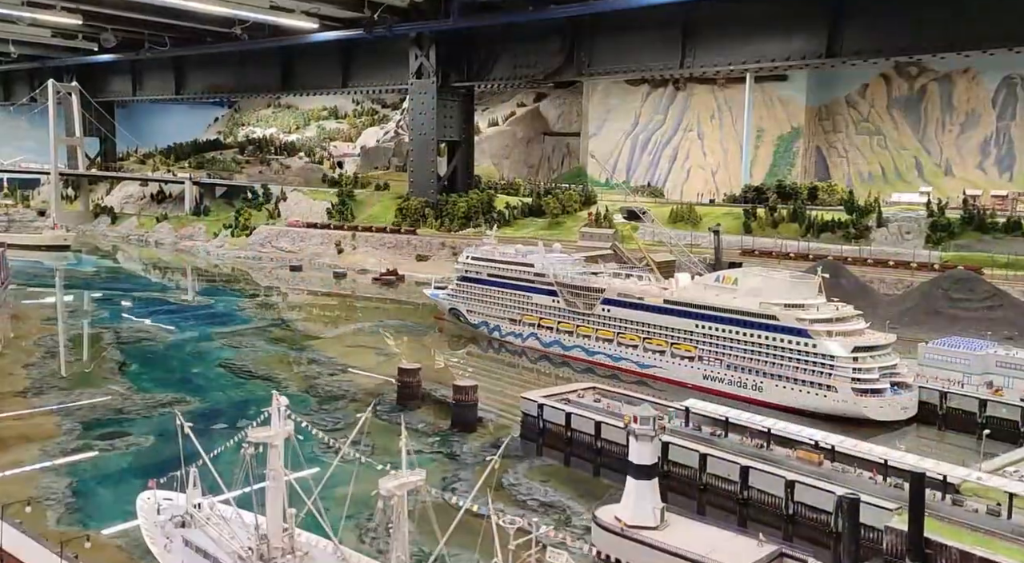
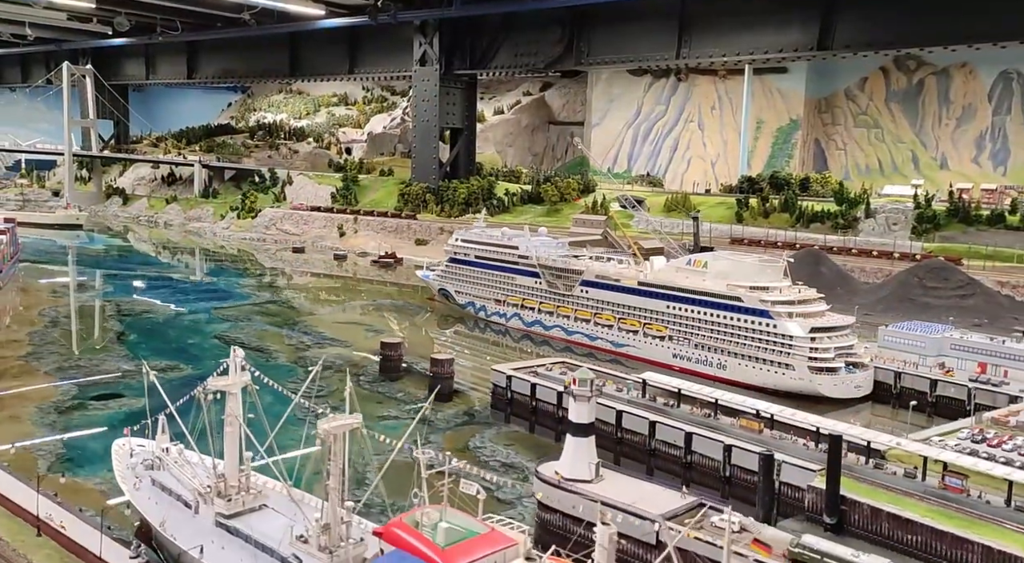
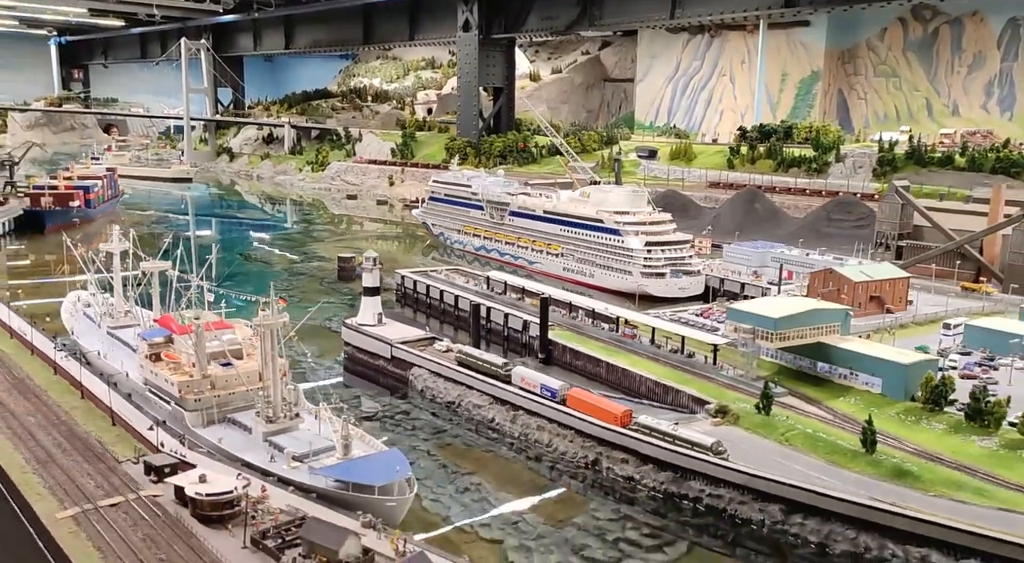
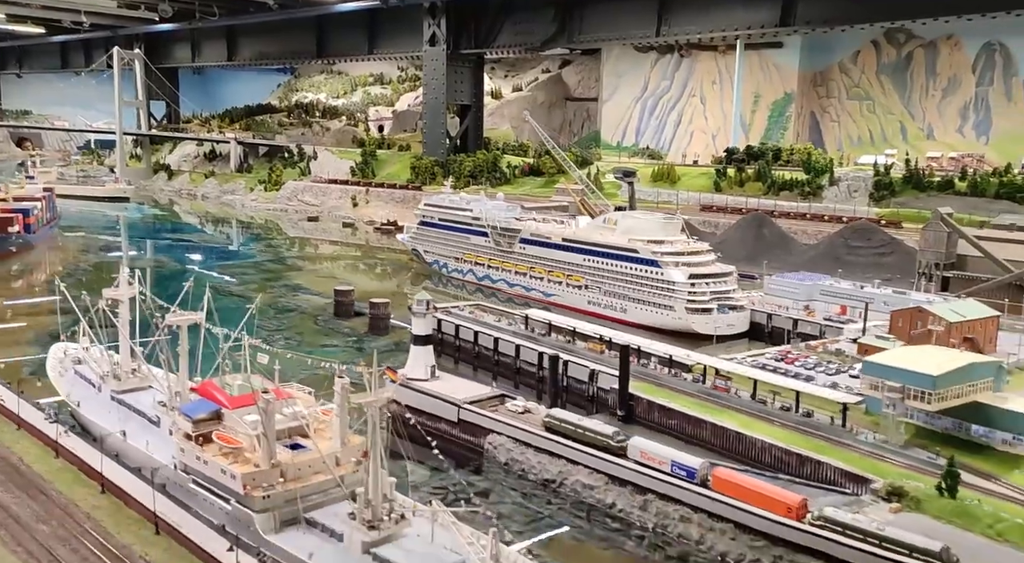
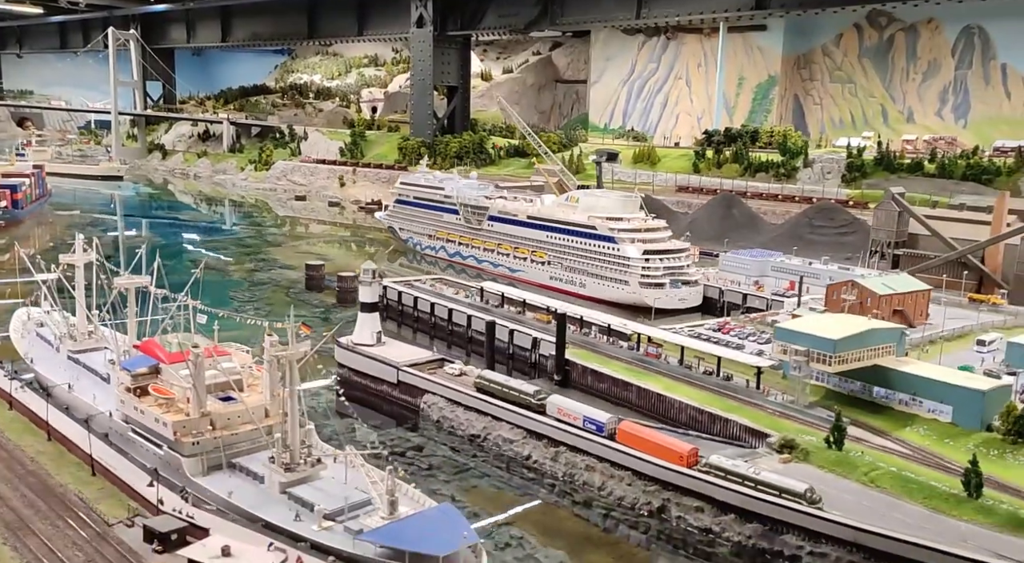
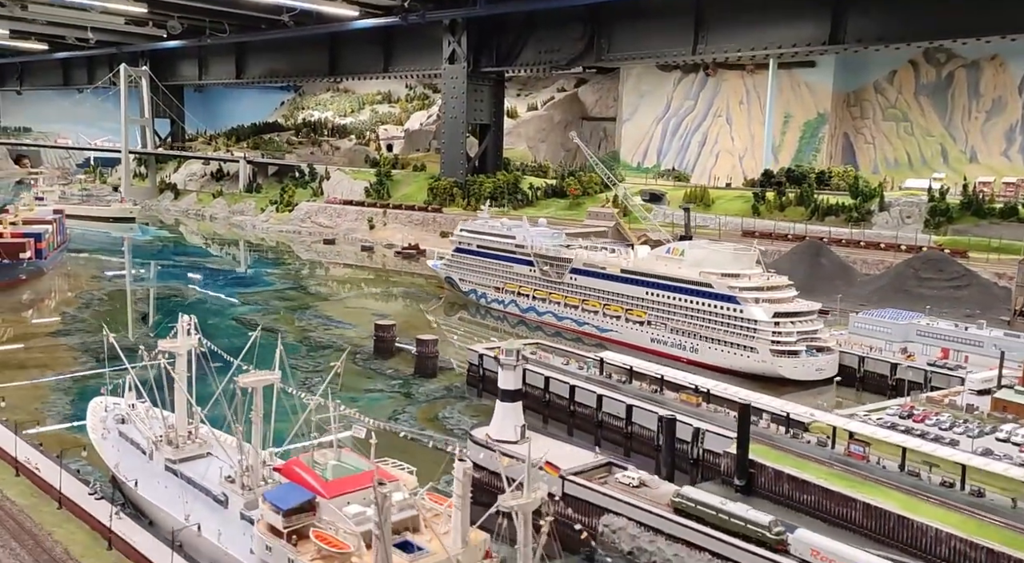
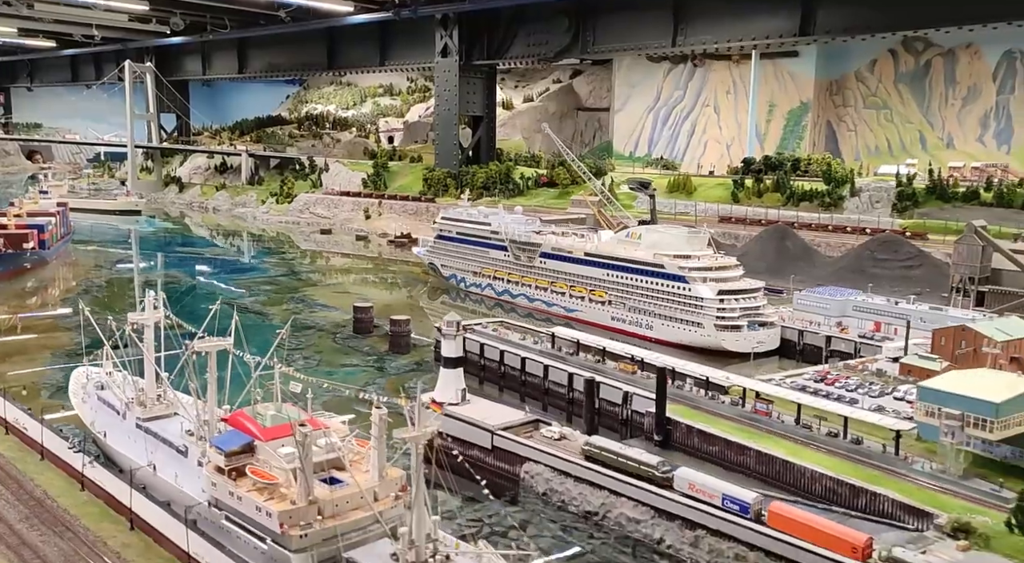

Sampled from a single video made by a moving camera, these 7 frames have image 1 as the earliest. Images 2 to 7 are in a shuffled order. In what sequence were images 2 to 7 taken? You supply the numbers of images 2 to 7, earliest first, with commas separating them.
2, 6, 7, 4, 5, 3
